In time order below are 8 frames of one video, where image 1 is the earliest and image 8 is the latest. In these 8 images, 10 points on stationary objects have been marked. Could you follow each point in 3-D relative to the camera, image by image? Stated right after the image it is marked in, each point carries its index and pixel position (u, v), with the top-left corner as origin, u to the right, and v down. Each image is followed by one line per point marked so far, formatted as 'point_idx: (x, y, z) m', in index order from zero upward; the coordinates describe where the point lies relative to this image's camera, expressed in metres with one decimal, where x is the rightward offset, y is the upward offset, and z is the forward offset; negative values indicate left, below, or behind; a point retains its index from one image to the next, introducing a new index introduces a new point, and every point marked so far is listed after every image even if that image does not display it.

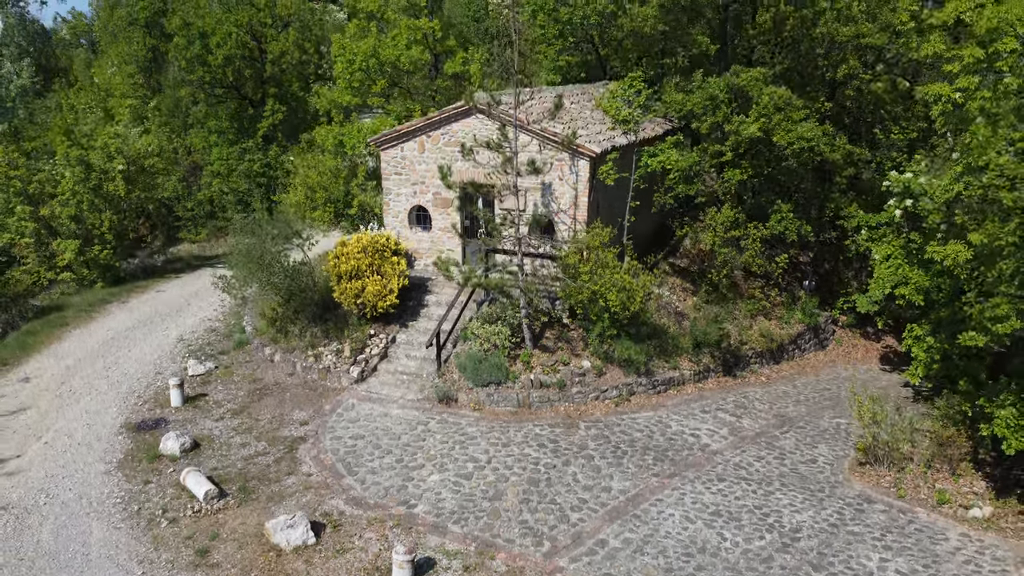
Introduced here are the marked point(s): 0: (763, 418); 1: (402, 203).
0: (+5.5, -2.9, +14.3) m
1: (-3.1, +2.4, +18.3) m
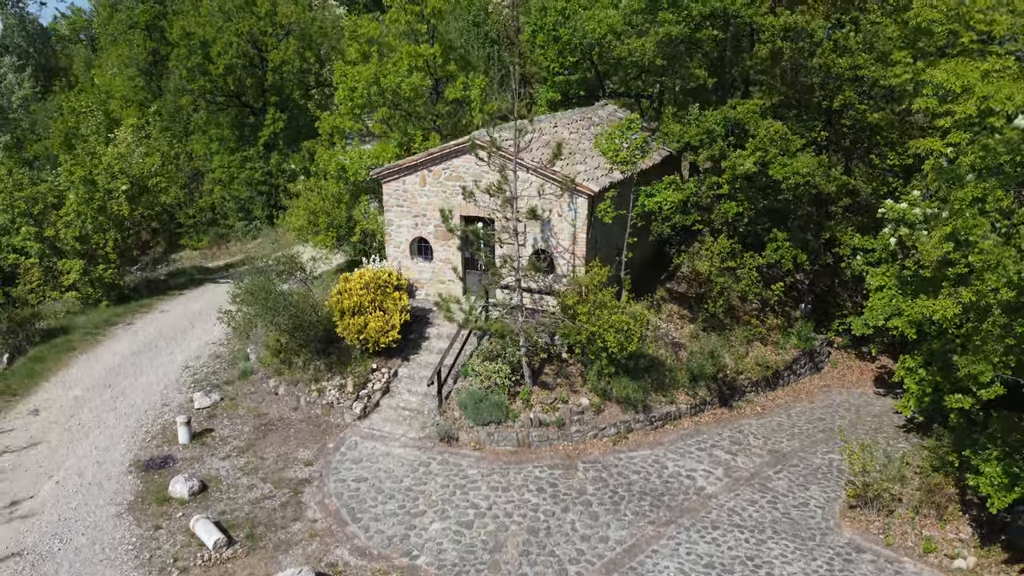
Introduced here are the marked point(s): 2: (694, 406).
0: (+5.5, -3.8, +14.6) m
1: (-3.1, +1.5, +18.6) m
2: (+4.6, -3.0, +16.3) m
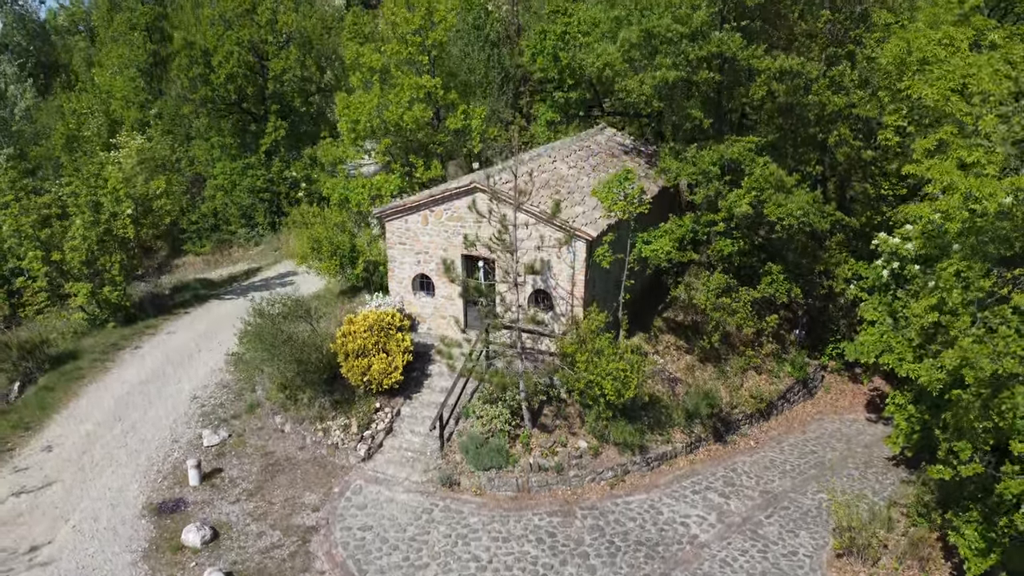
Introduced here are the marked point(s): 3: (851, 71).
0: (+5.5, -4.9, +15.1) m
1: (-3.1, +0.5, +19.0) m
2: (+4.6, -4.1, +16.8) m
3: (+10.0, +6.5, +19.2) m
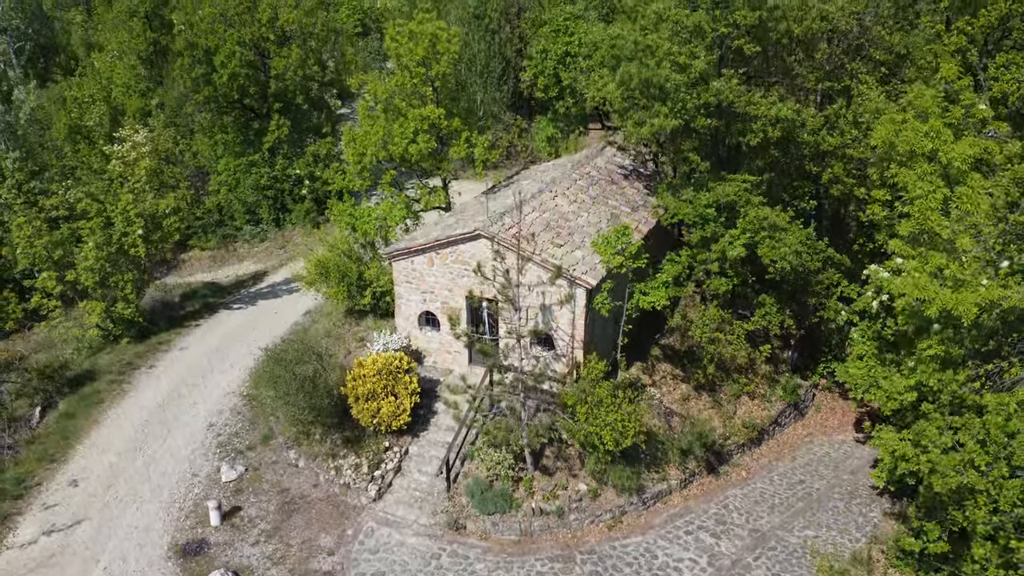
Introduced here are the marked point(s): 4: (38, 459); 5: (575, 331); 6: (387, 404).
0: (+5.6, -6.2, +16.0) m
1: (-3.0, -0.6, +19.6) m
2: (+4.7, -5.3, +17.7) m
3: (+10.0, +5.4, +19.5) m
4: (-14.7, -5.4, +19.8) m
5: (+1.7, -1.2, +17.6) m
6: (-3.3, -3.1, +17.2) m
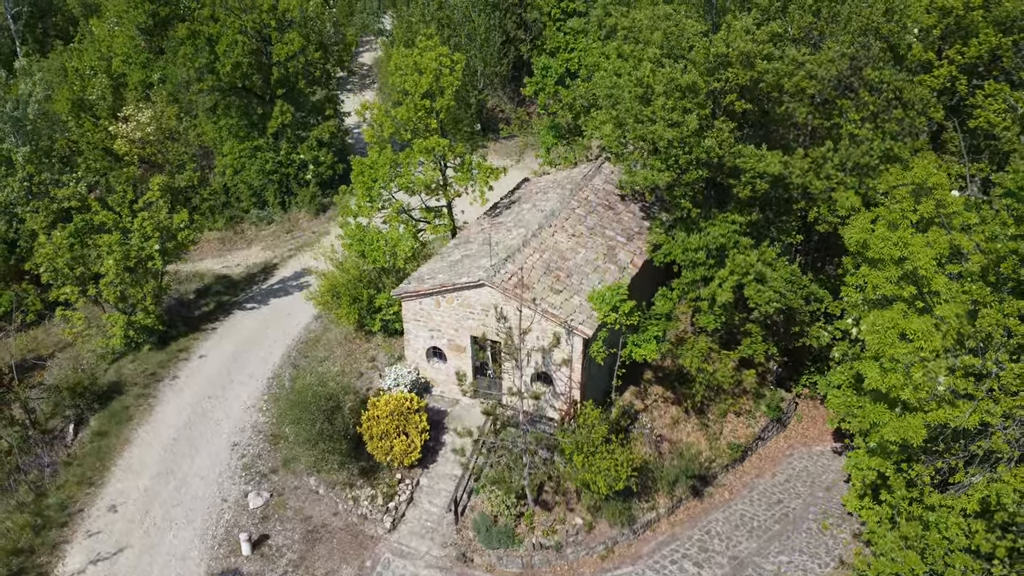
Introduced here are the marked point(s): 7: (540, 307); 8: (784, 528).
0: (+5.7, -7.6, +17.6) m
1: (-3.0, -1.8, +20.9) m
2: (+4.7, -6.6, +19.3) m
3: (+10.1, +4.2, +20.2) m
4: (-14.6, -6.6, +21.6) m
5: (+1.8, -2.5, +18.9) m
6: (-3.3, -4.5, +18.7) m
7: (+0.8, -0.5, +18.4) m
8: (+8.2, -7.3, +19.5) m
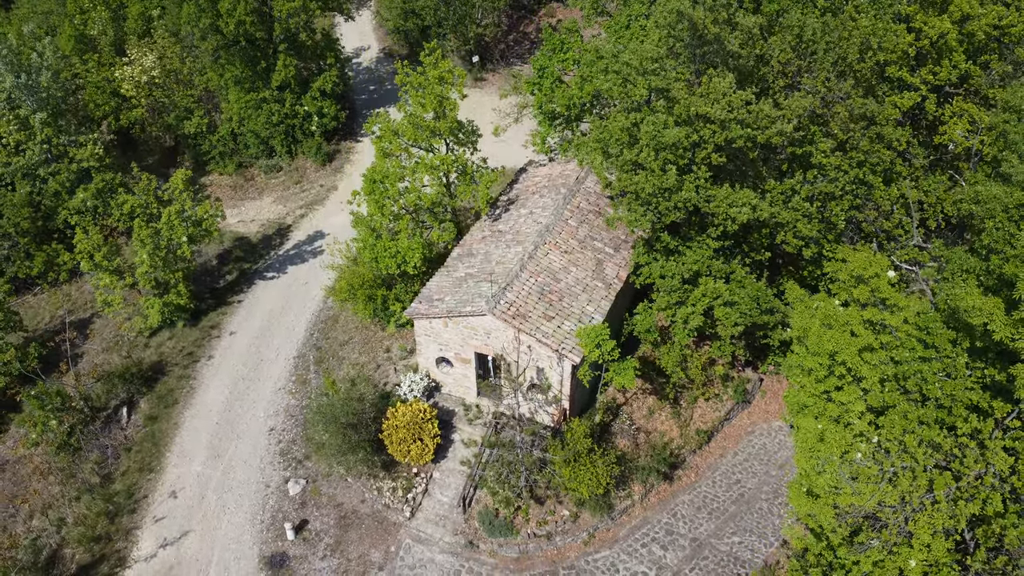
0: (+5.6, -8.6, +21.4) m
1: (-3.0, -2.4, +23.7) m
2: (+4.7, -7.3, +22.8) m
3: (+10.0, +3.5, +21.8) m
4: (-14.6, -7.1, +25.3) m
5: (+1.7, -3.4, +21.8) m
6: (-3.3, -5.4, +22.0) m
7: (+0.7, -1.6, +20.9) m
8: (+8.2, -8.0, +23.1) m
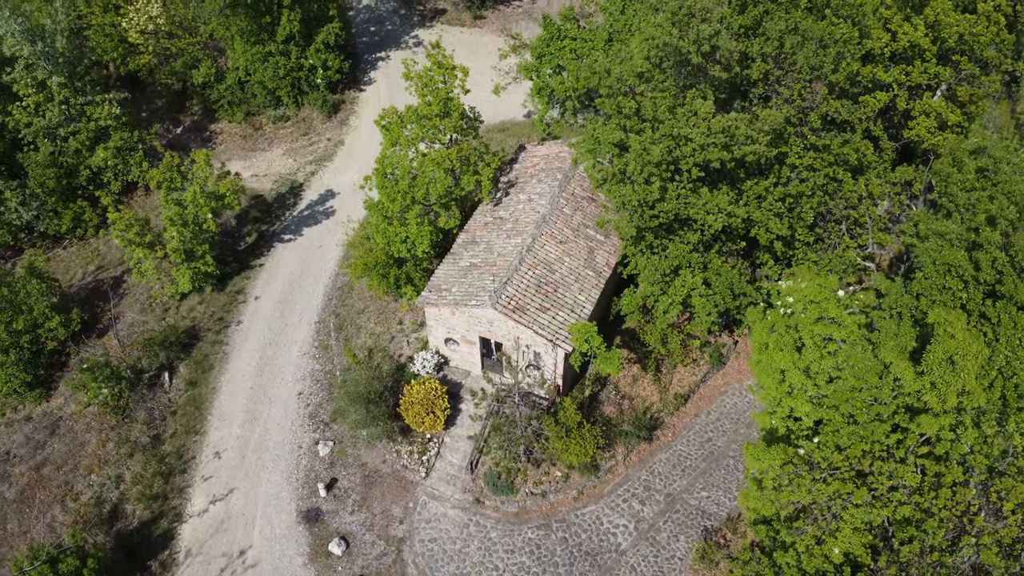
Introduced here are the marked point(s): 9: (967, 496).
0: (+5.7, -8.4, +25.1) m
1: (-3.0, -1.9, +26.6) m
2: (+4.7, -6.9, +26.3) m
3: (+10.0, +3.7, +23.8) m
4: (-14.5, -6.3, +28.9) m
5: (+1.7, -3.2, +24.8) m
6: (-3.3, -5.1, +25.3) m
7: (+0.7, -1.5, +23.7) m
8: (+8.2, -7.5, +26.6) m
9: (+11.2, -5.2, +15.8) m
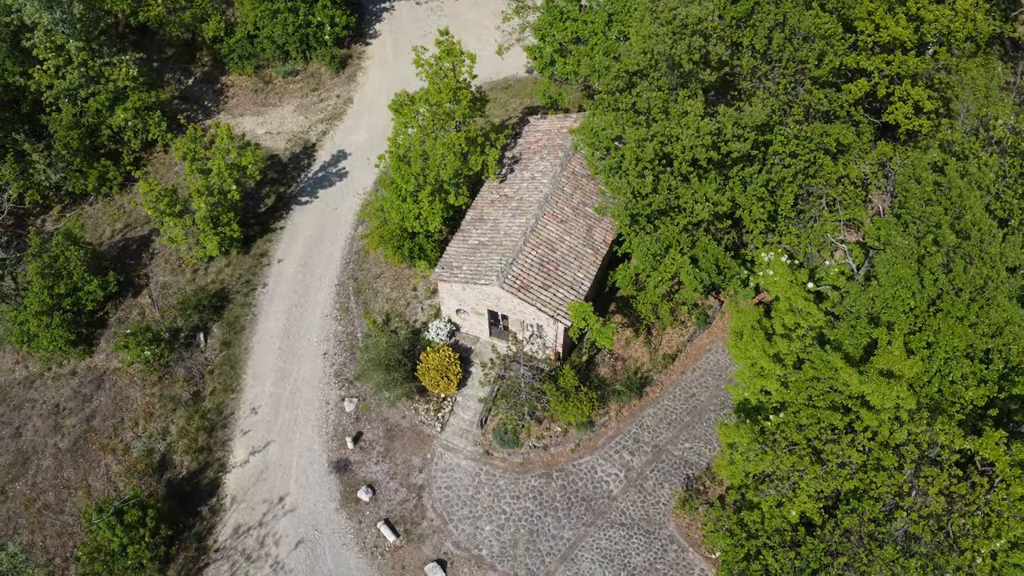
0: (+5.9, -7.4, +28.5) m
1: (-2.8, -0.8, +29.3) m
2: (+5.0, -5.7, +29.5) m
3: (+10.1, +4.5, +25.8) m
4: (-14.3, -4.9, +32.3) m
5: (+1.9, -2.2, +27.6) m
6: (-3.1, -4.1, +28.4) m
7: (+0.9, -0.7, +26.4) m
8: (+8.5, -6.3, +29.9) m
9: (+11.3, -5.3, +18.9) m
